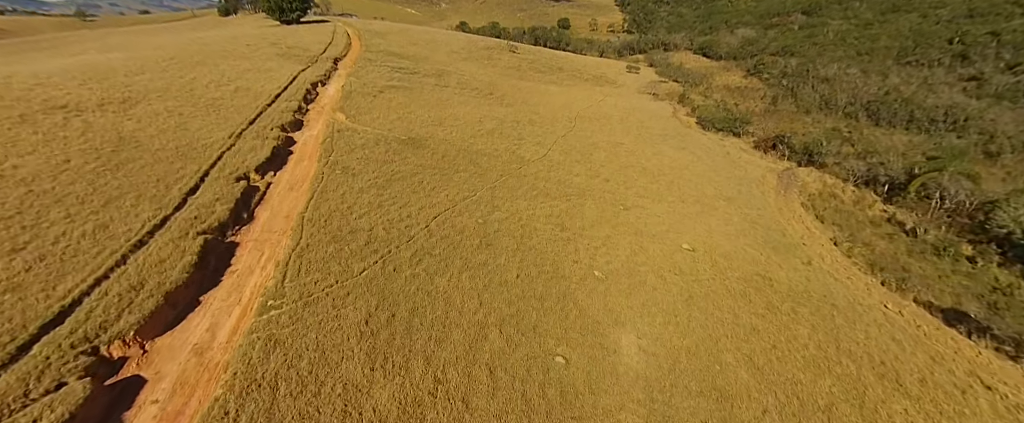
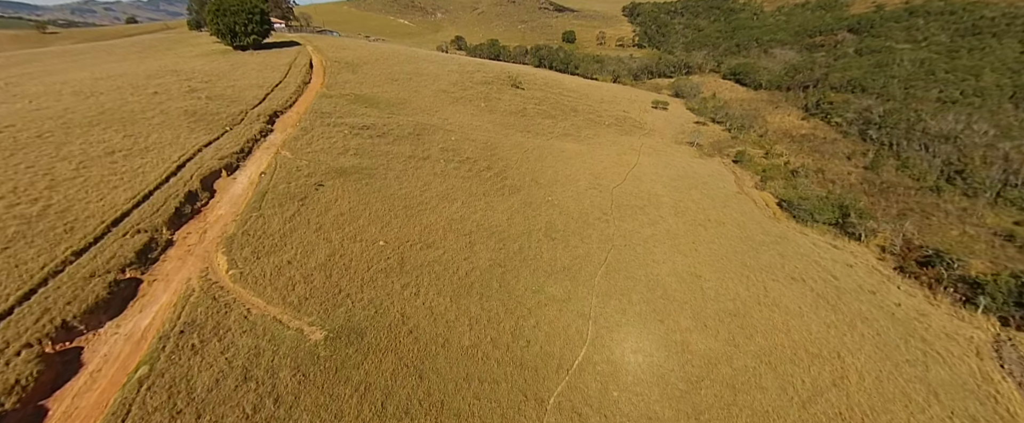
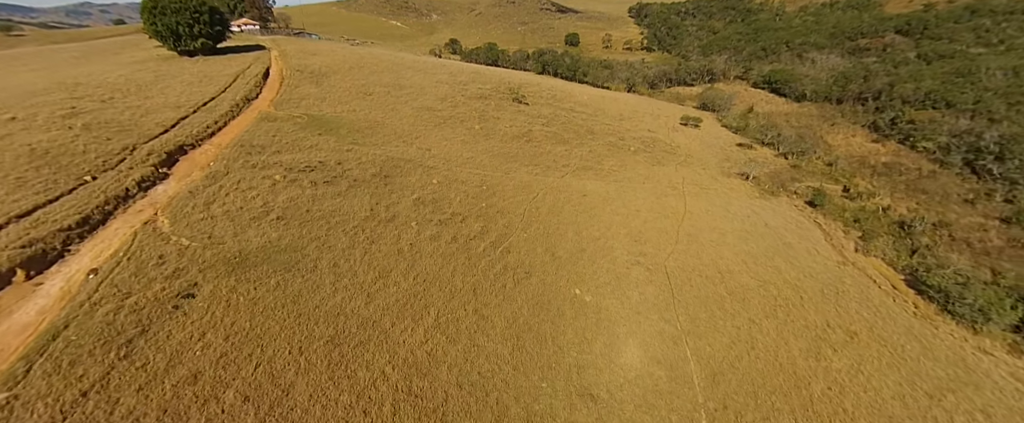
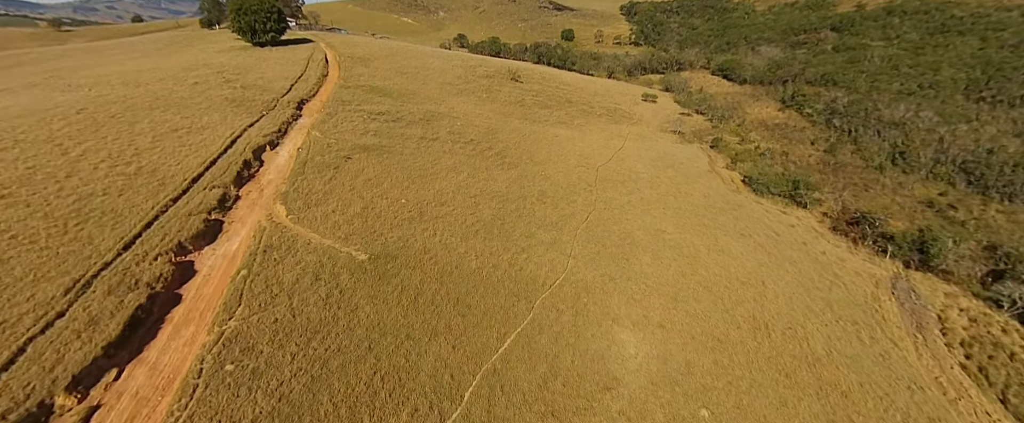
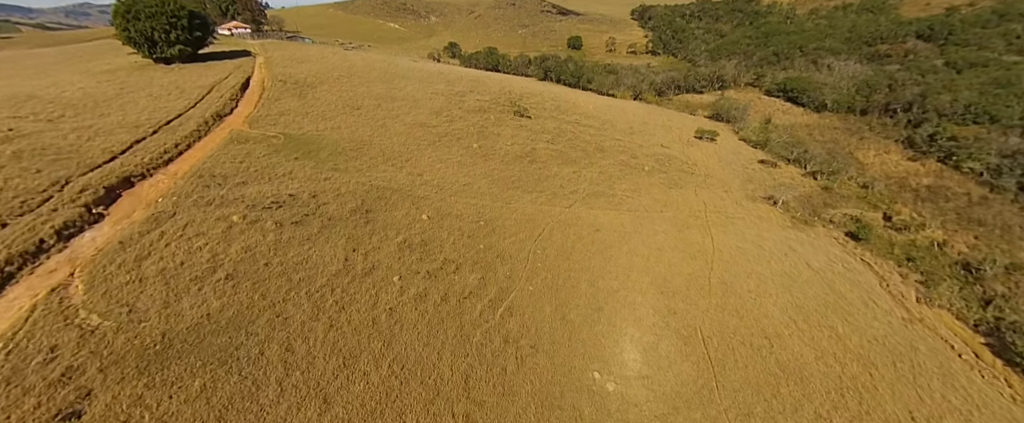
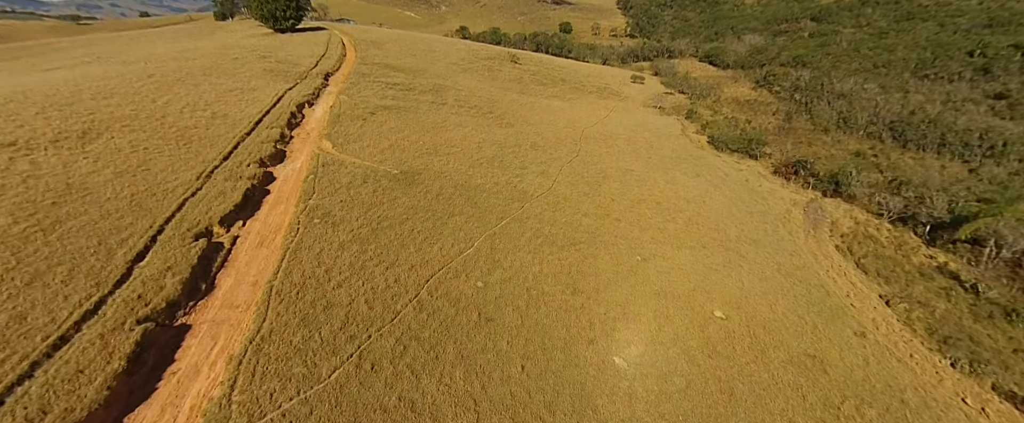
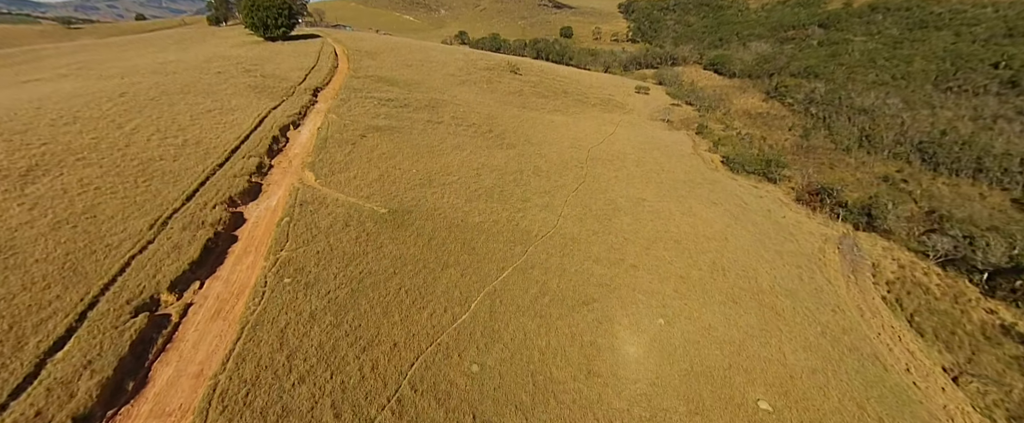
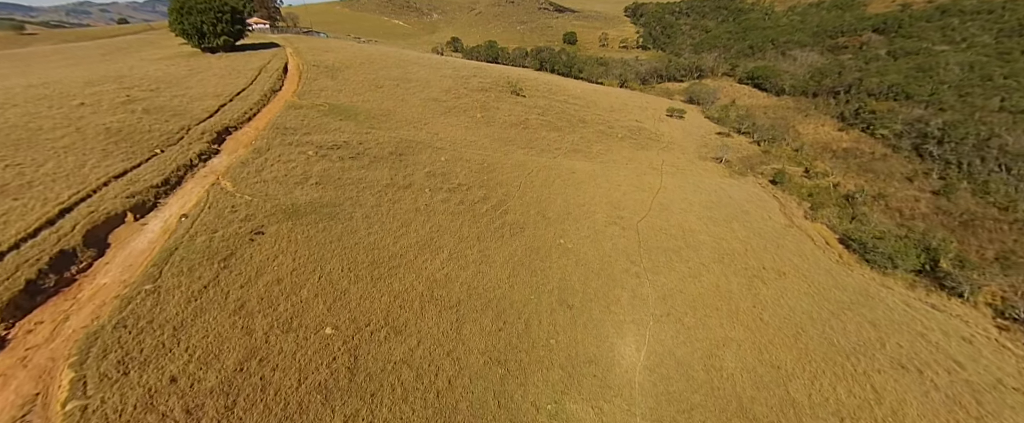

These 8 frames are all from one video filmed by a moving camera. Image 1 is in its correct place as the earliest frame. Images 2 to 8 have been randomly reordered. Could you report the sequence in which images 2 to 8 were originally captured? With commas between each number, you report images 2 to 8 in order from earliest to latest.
6, 7, 4, 2, 8, 3, 5
